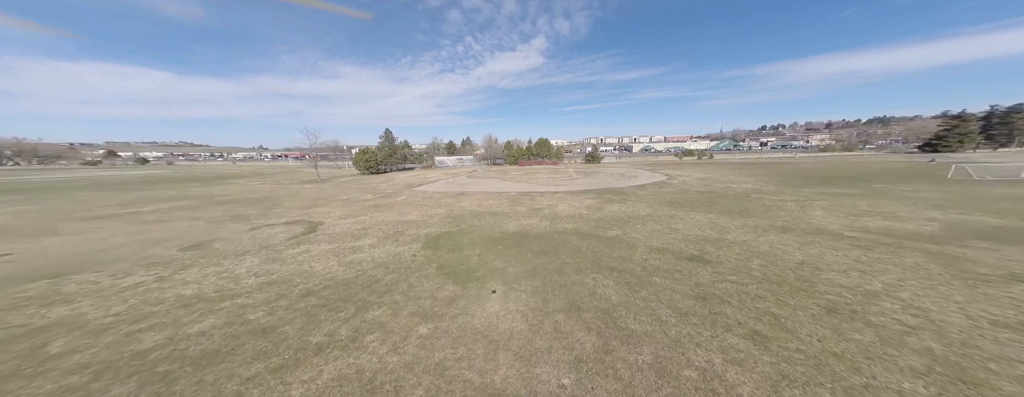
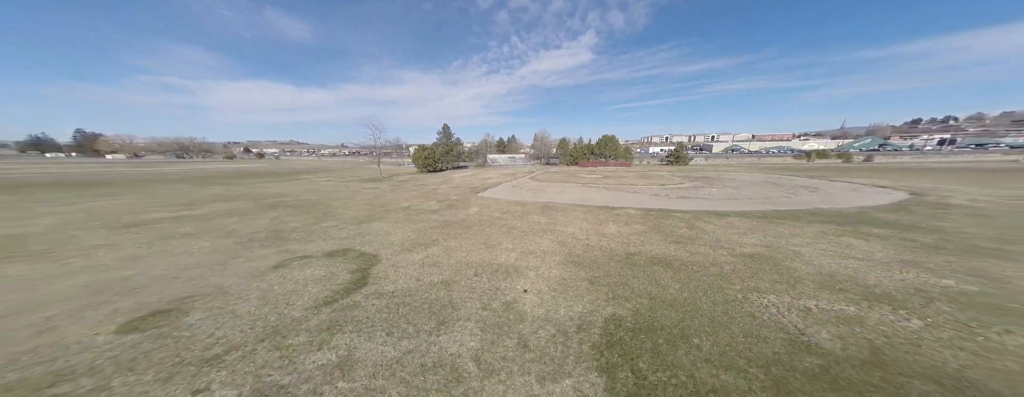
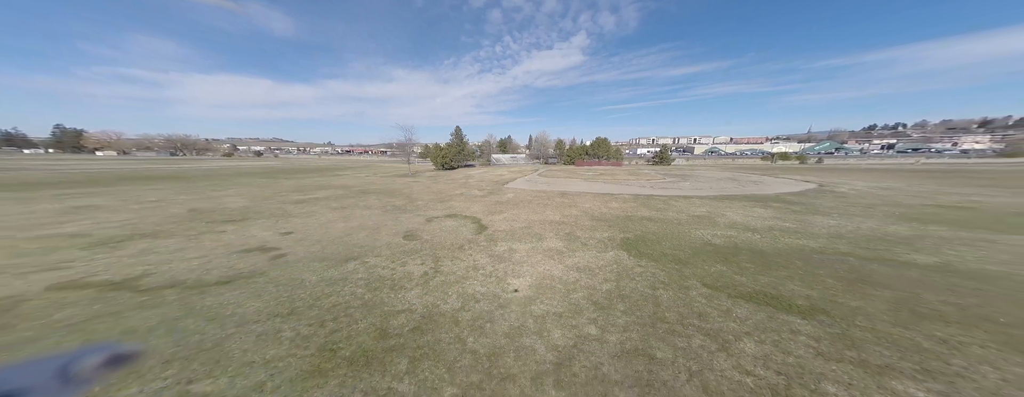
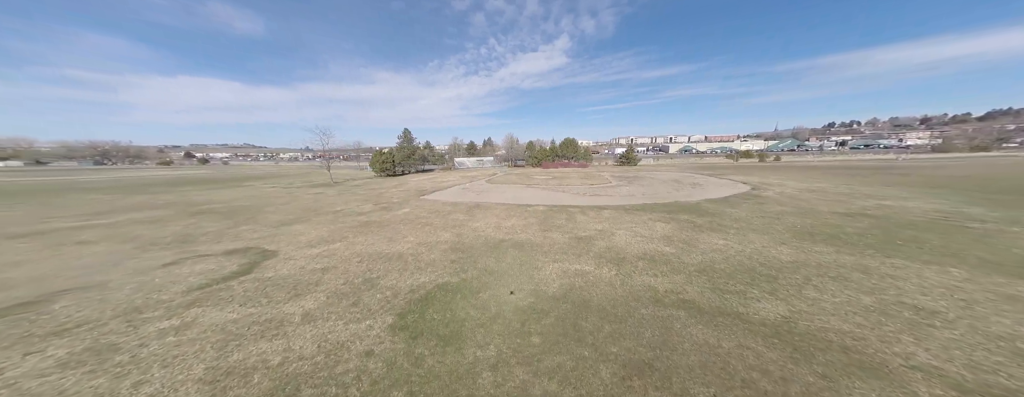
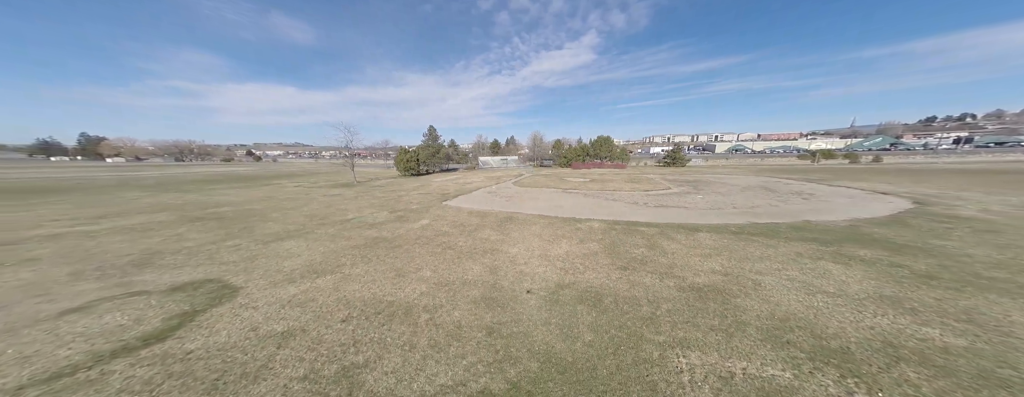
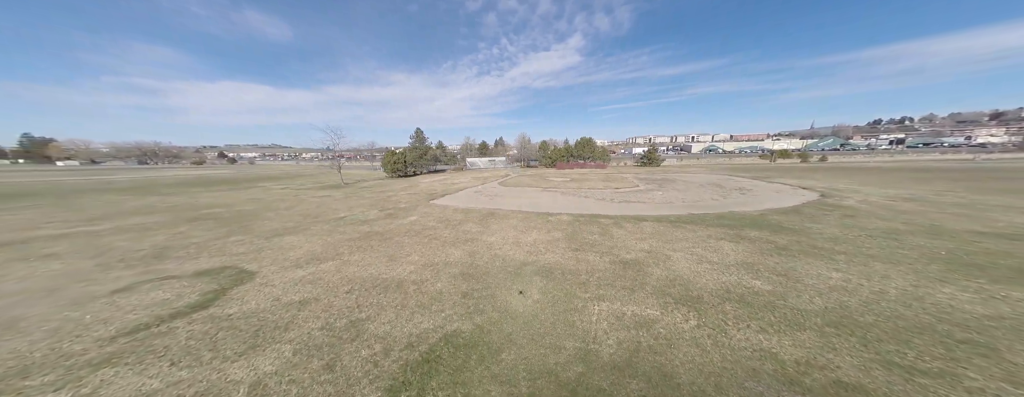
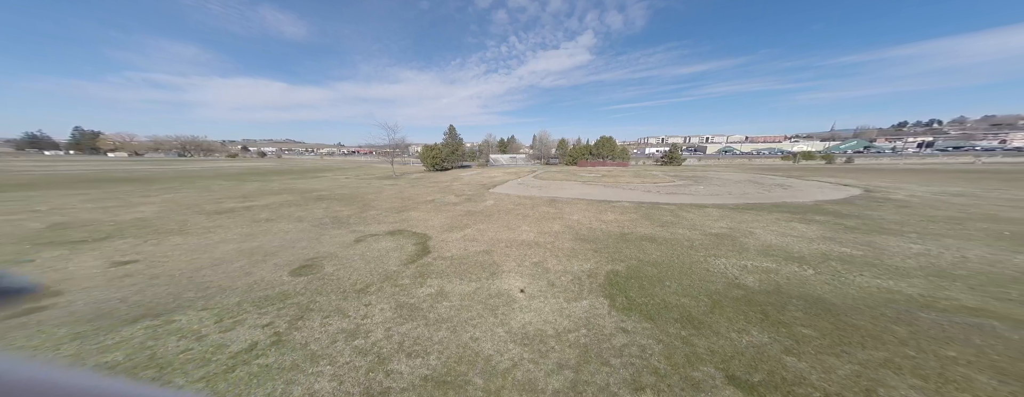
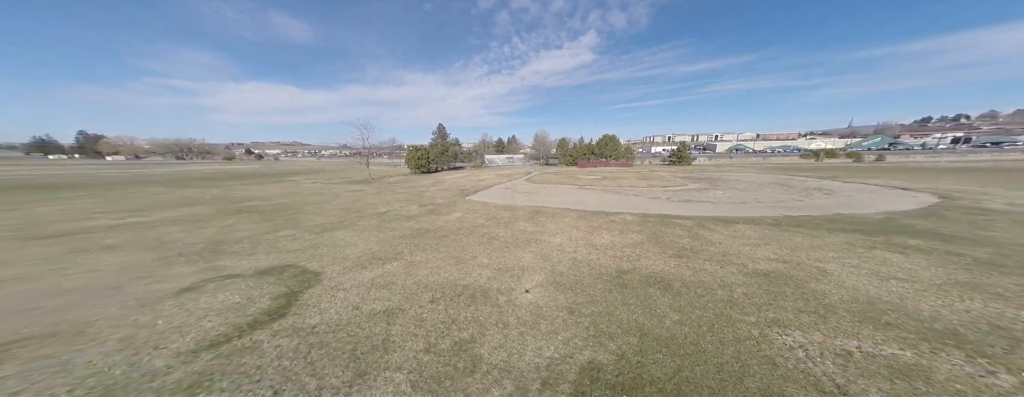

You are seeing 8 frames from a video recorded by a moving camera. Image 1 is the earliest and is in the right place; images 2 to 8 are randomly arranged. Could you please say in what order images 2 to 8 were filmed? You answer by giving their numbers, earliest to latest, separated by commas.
4, 6, 5, 8, 2, 7, 3
